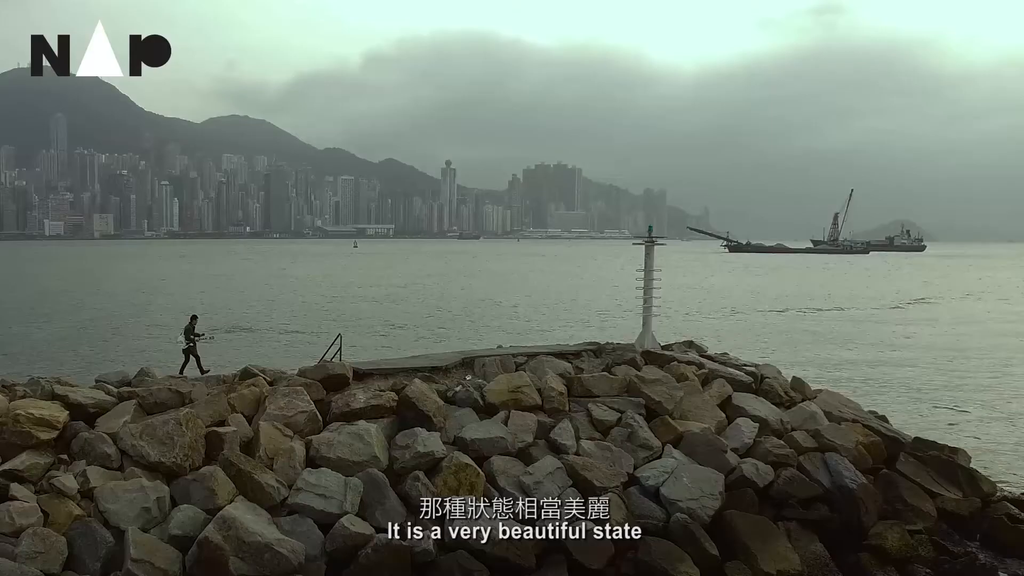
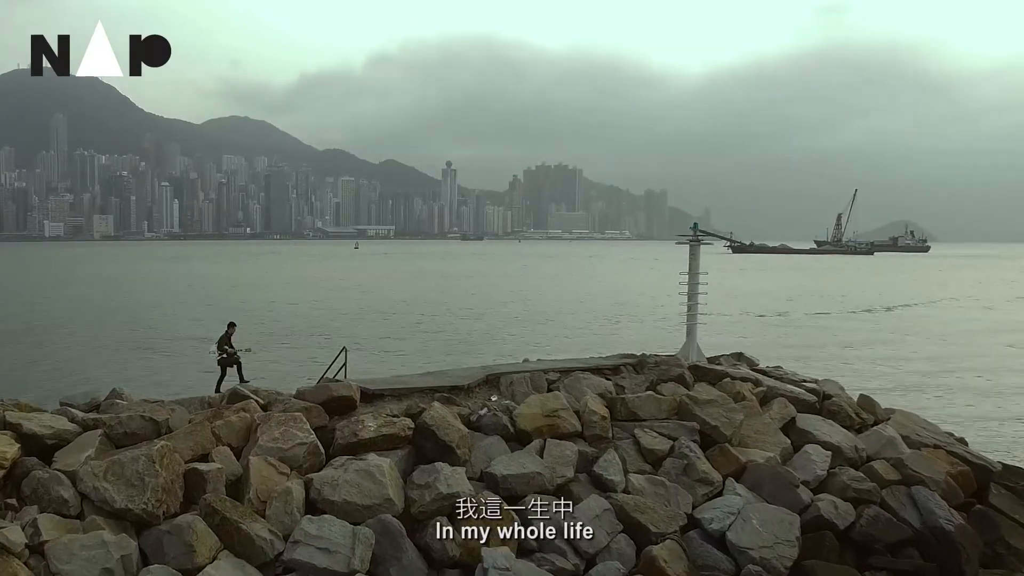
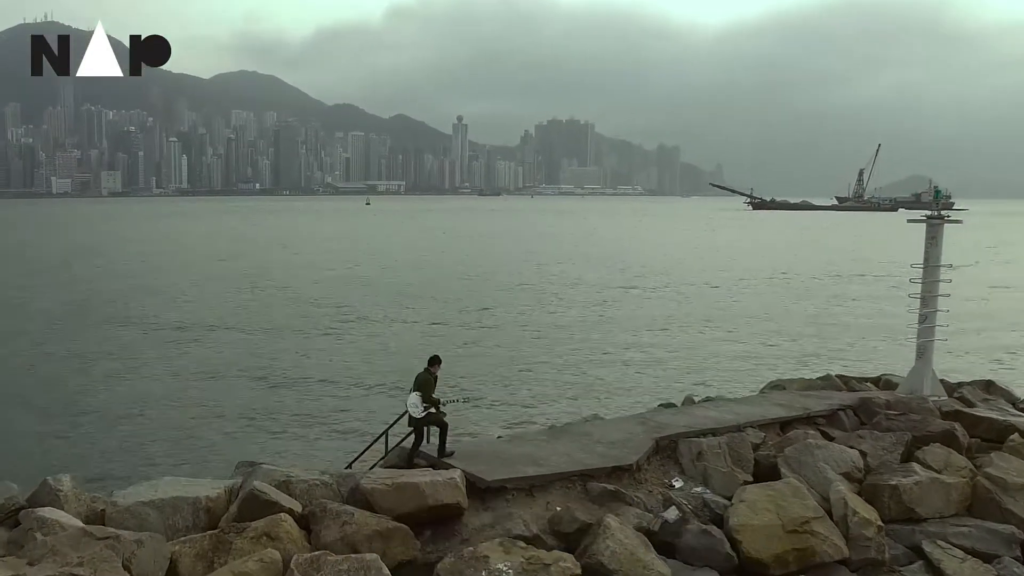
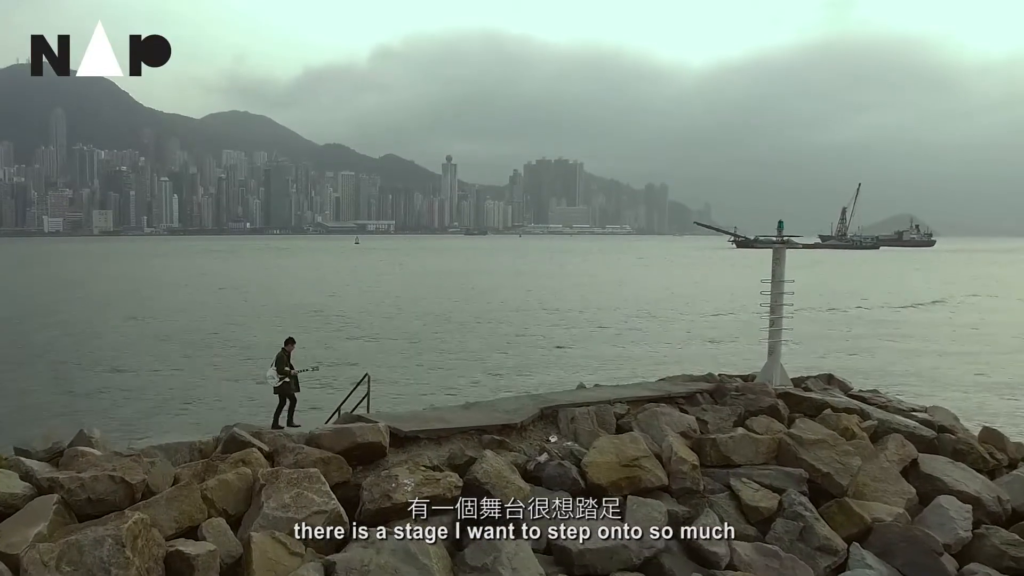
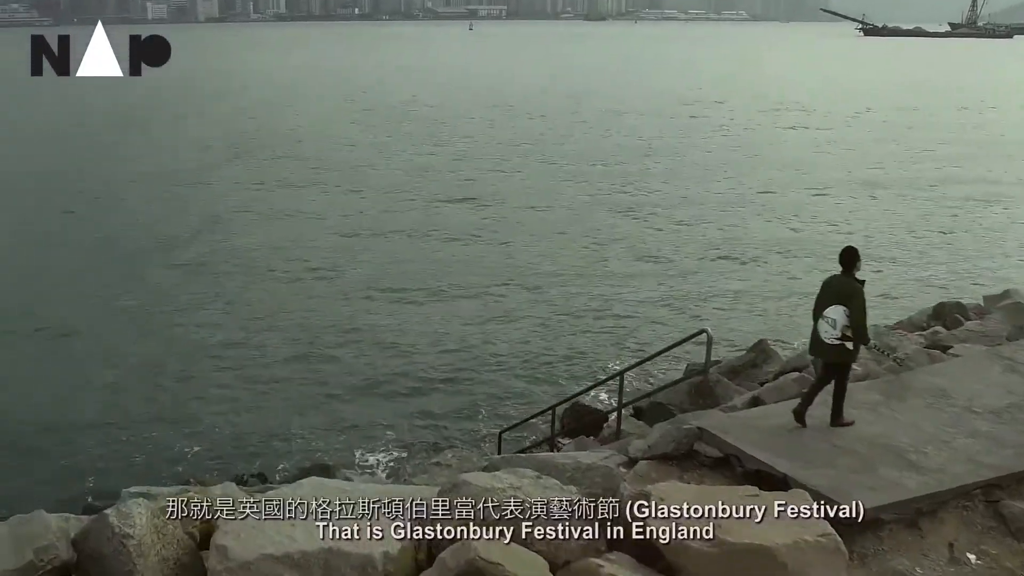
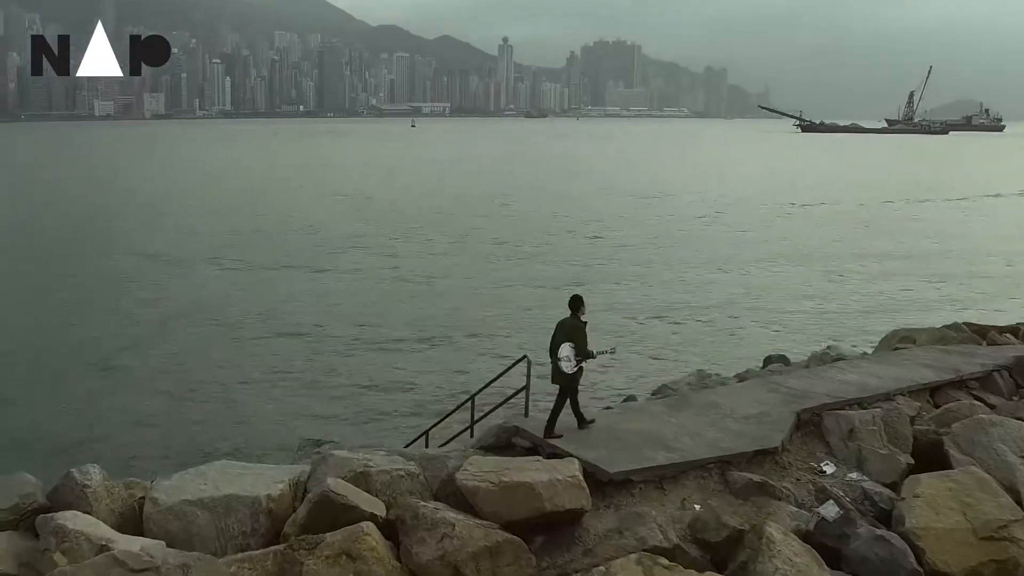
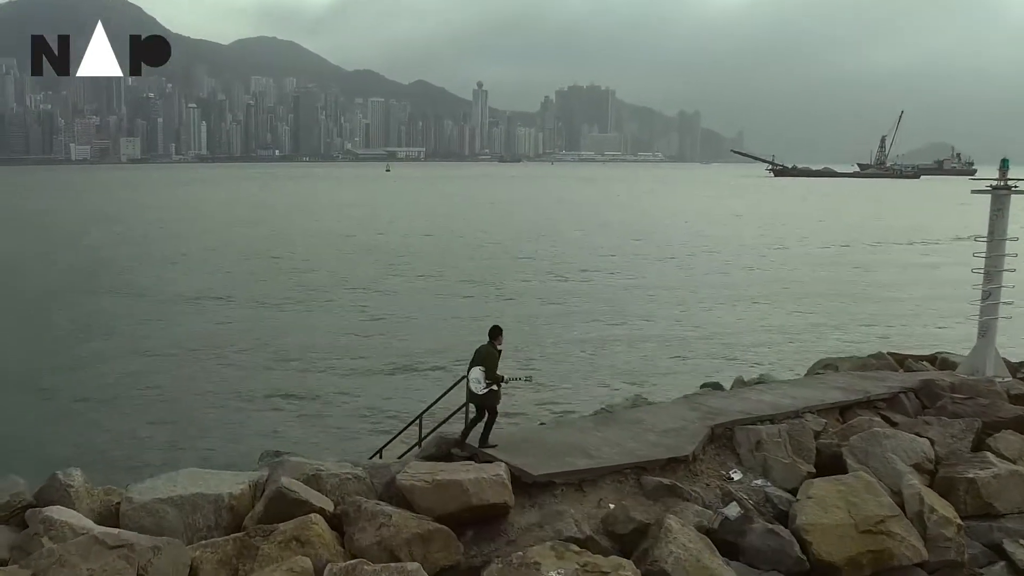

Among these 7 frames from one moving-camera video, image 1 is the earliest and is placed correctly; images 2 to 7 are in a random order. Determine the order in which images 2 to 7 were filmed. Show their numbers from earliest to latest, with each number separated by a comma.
2, 4, 3, 7, 6, 5
